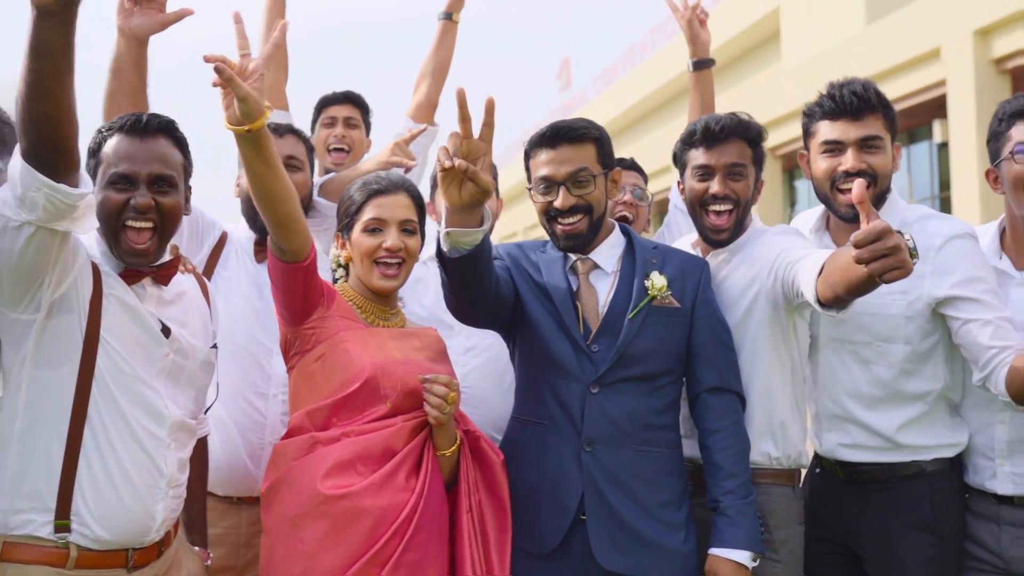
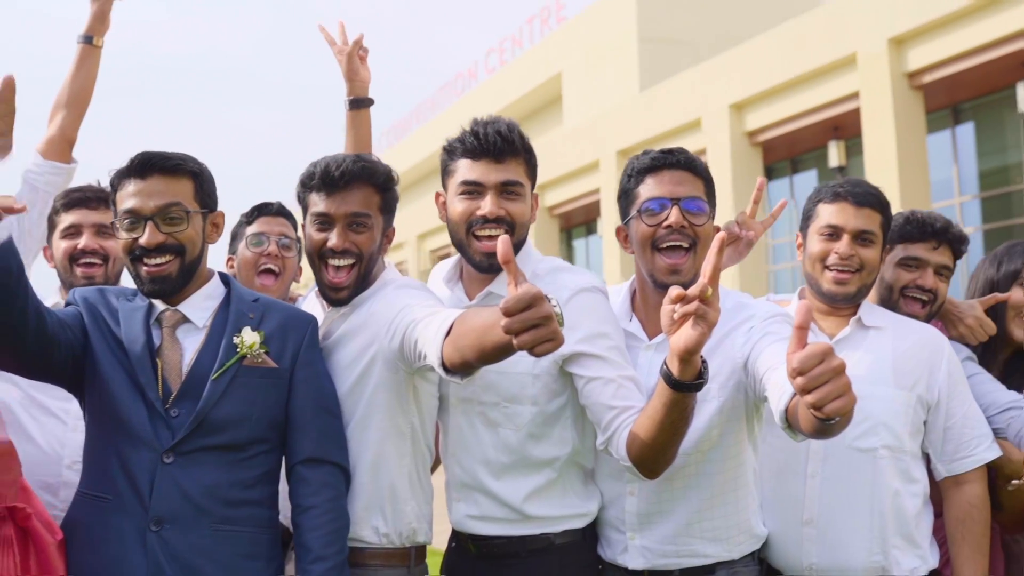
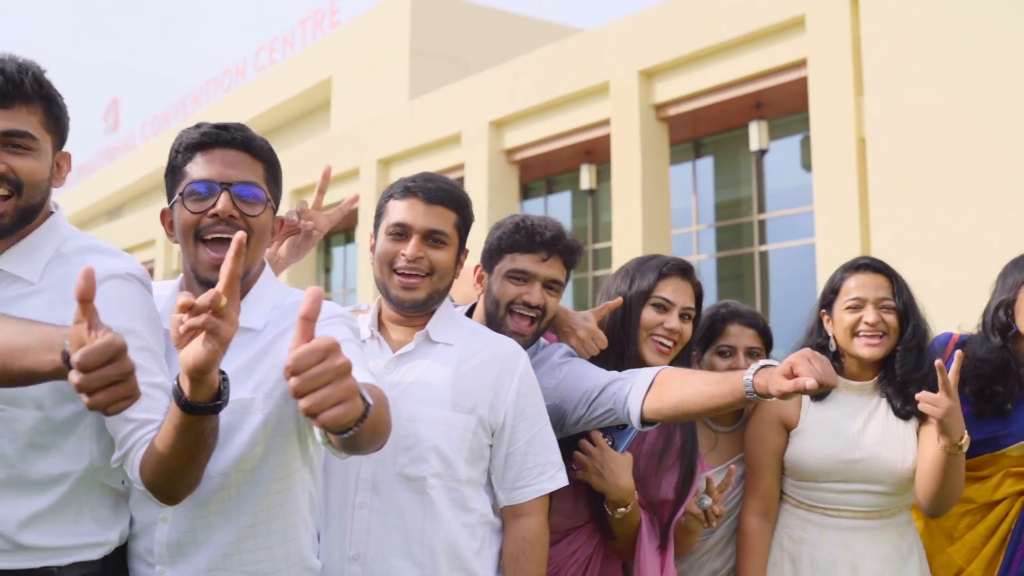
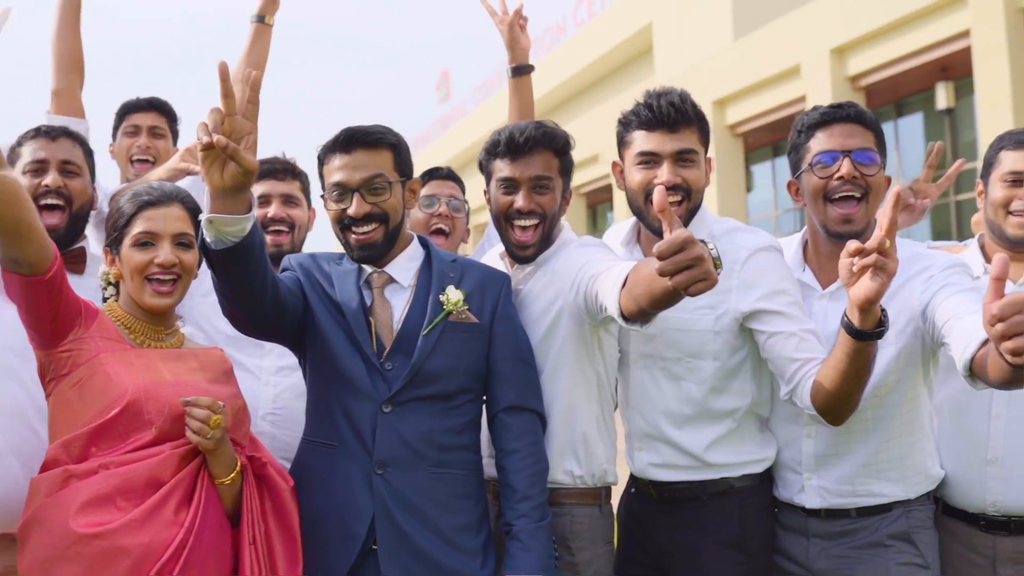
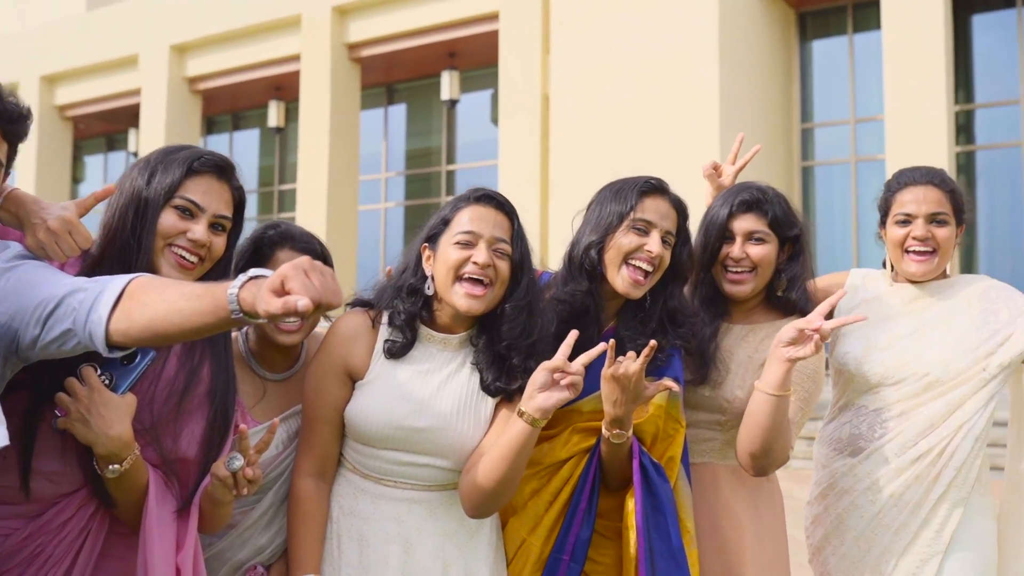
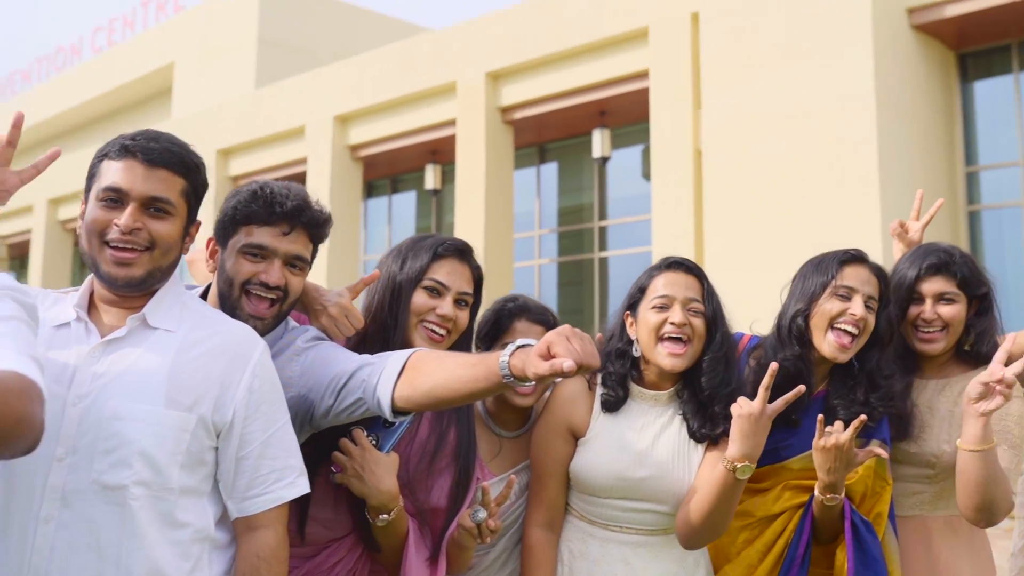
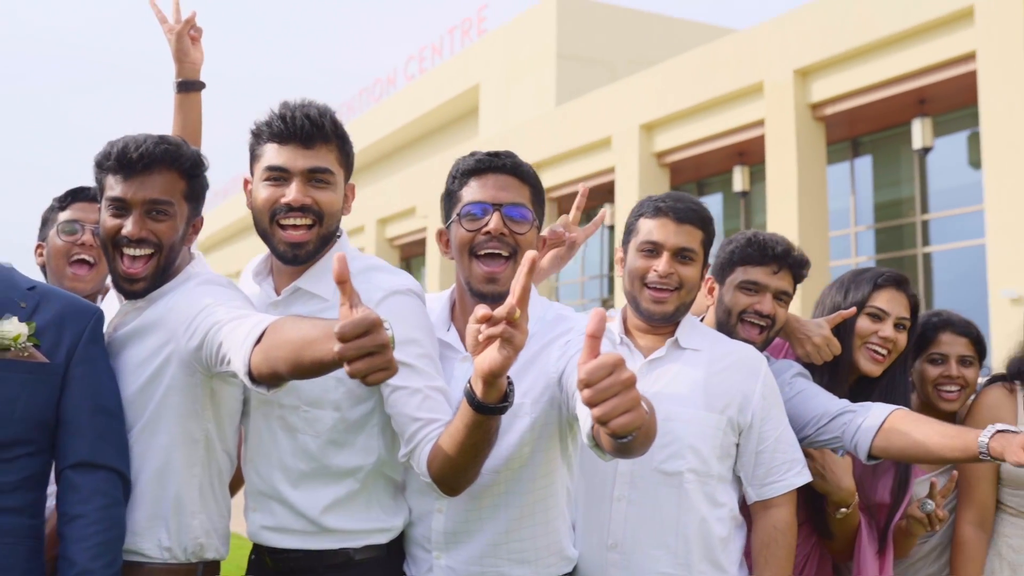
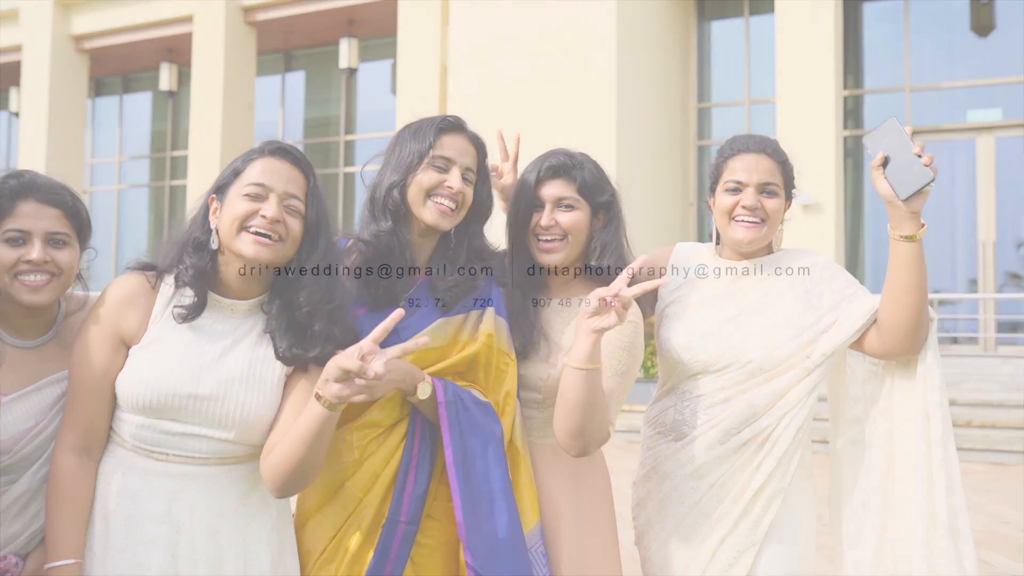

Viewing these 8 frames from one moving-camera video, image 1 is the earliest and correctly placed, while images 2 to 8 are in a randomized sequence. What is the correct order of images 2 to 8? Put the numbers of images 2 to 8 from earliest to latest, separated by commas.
4, 2, 7, 3, 6, 5, 8
